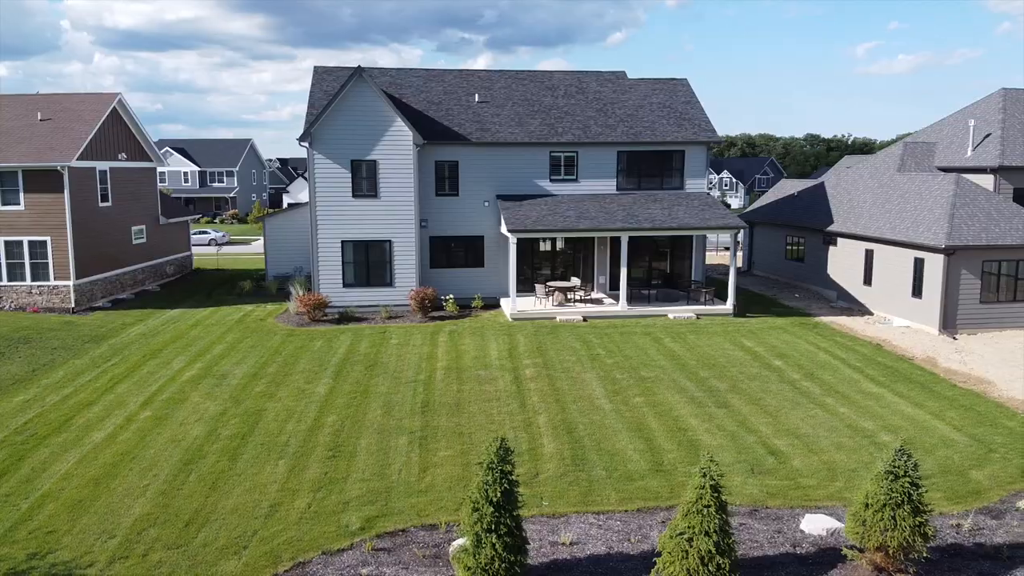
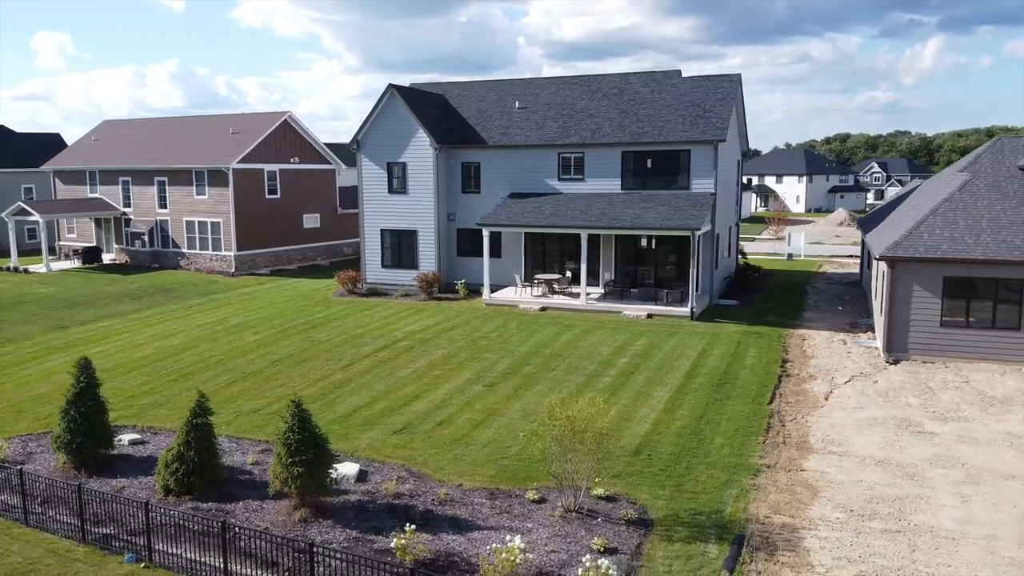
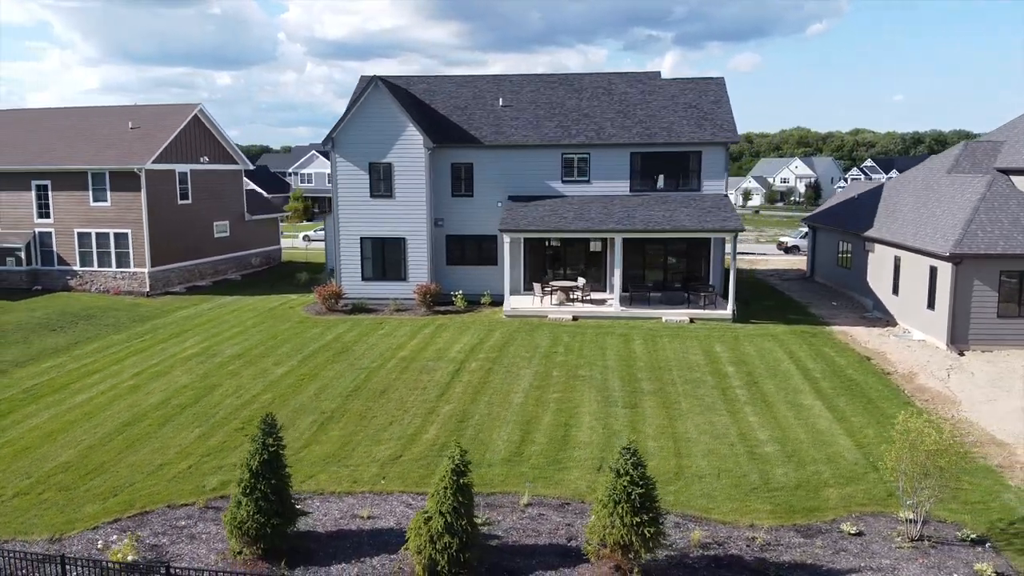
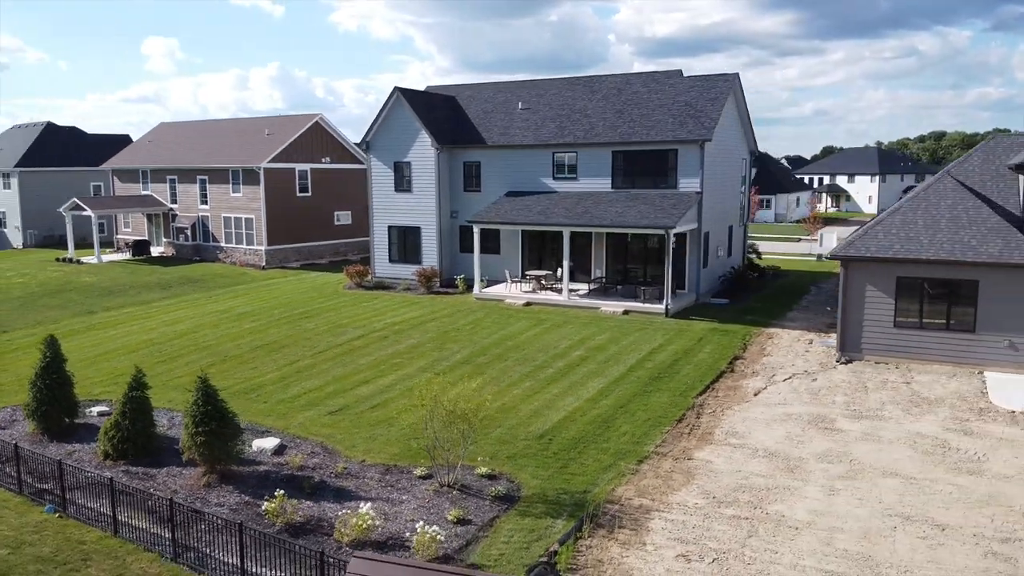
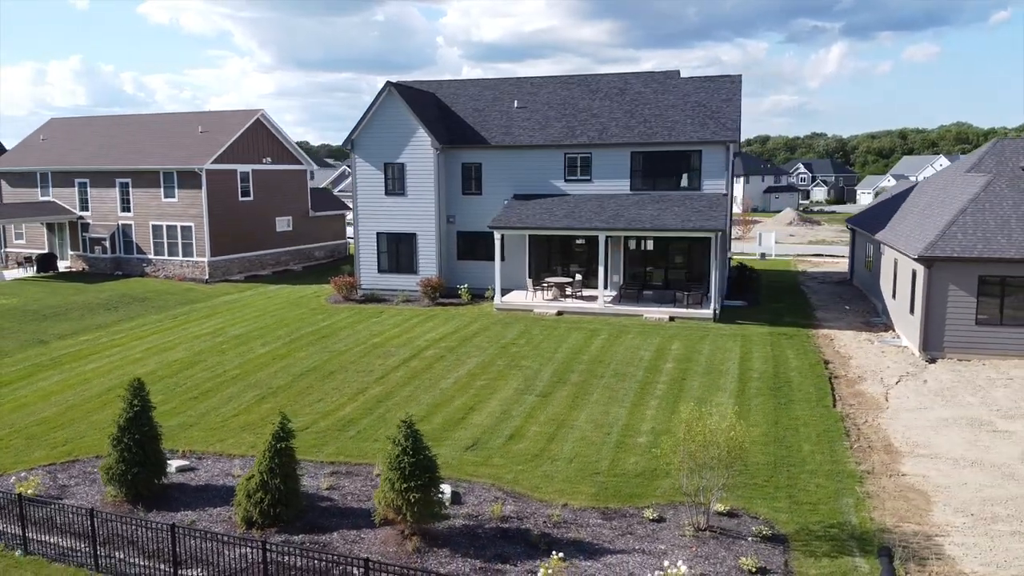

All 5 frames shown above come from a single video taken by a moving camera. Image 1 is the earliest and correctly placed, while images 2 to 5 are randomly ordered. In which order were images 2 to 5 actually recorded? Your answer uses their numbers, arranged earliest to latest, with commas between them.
3, 5, 2, 4
